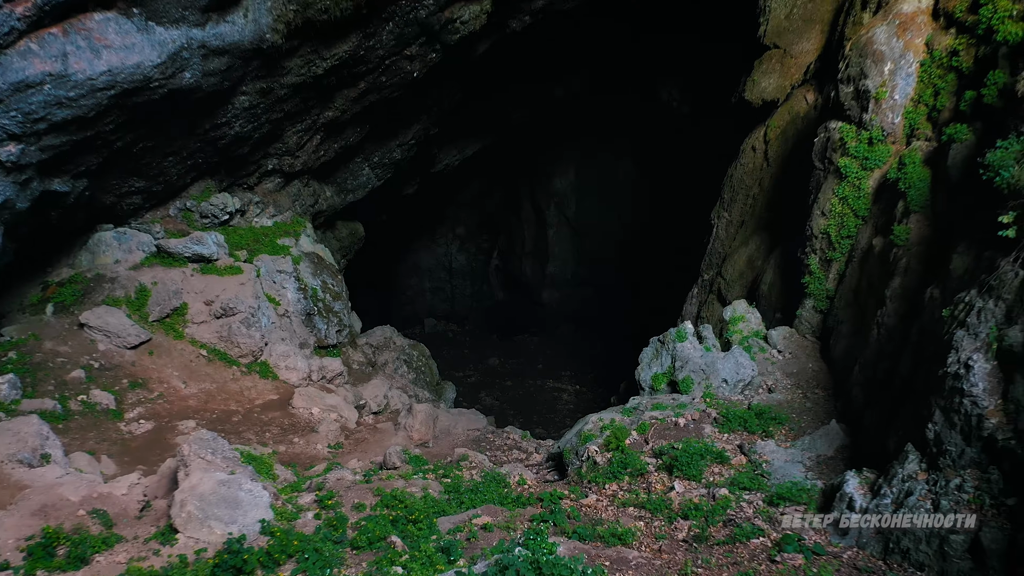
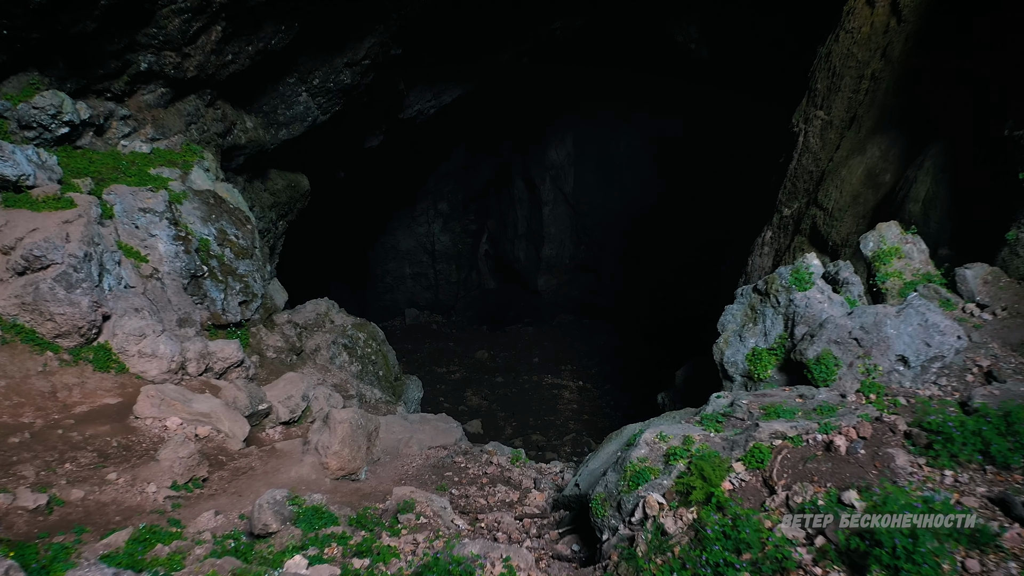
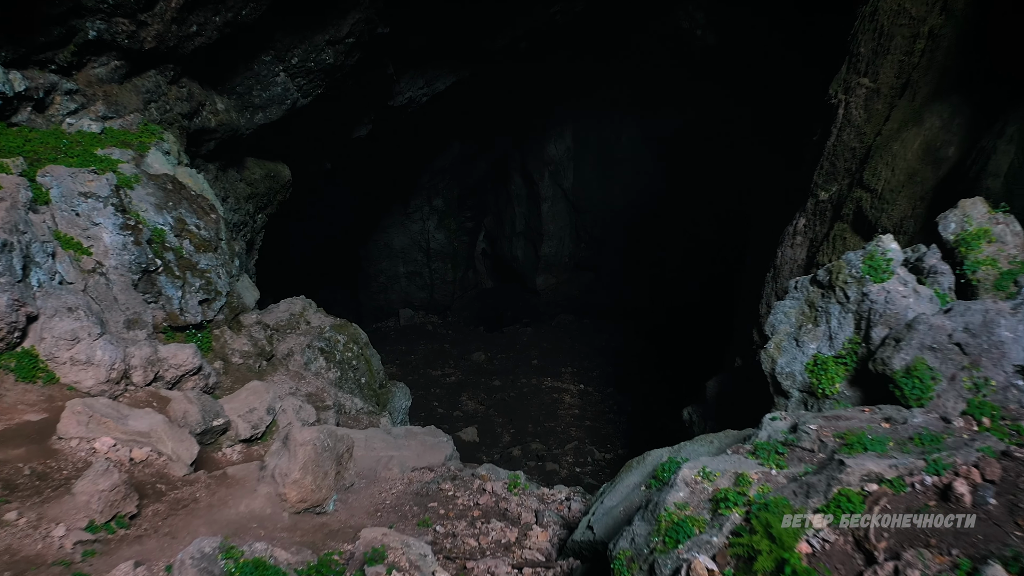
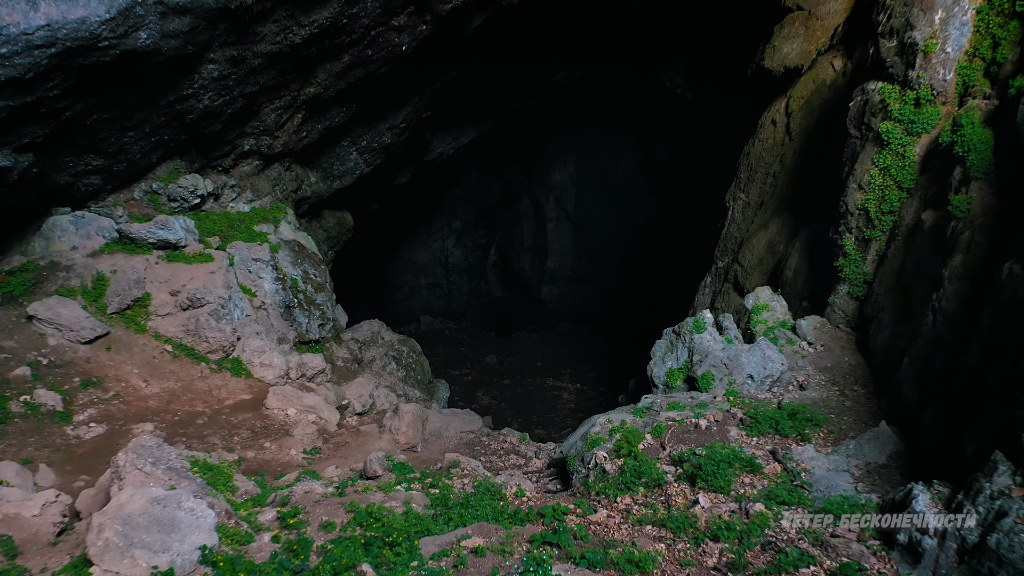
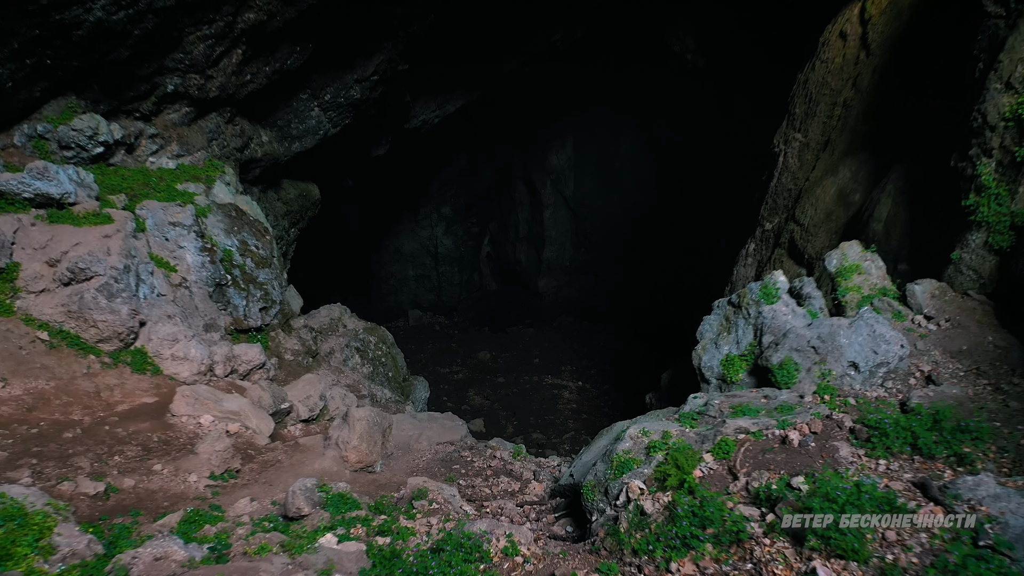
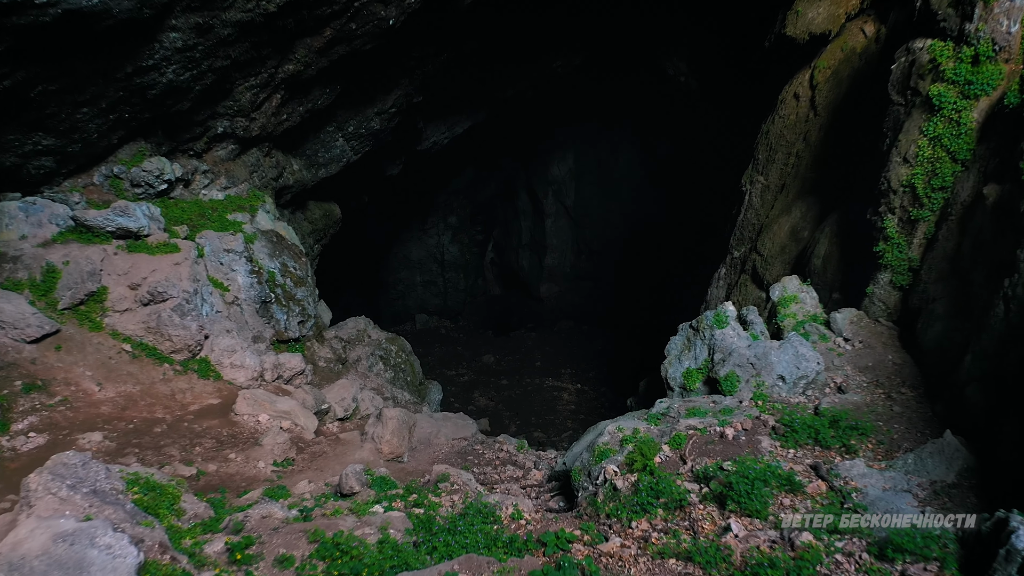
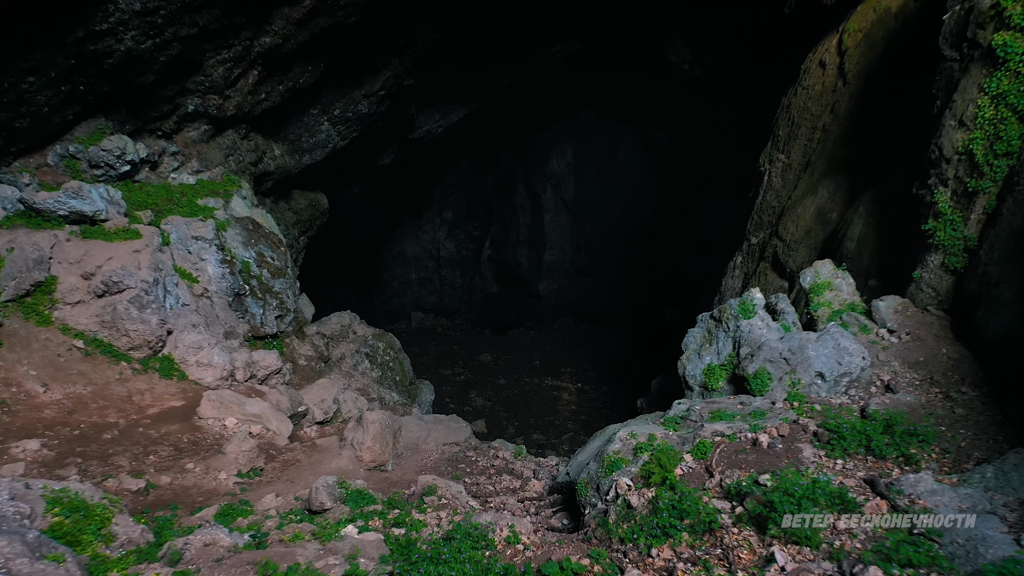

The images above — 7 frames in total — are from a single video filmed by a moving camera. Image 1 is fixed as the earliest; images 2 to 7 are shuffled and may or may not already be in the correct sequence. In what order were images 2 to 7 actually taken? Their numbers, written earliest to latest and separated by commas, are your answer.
4, 6, 7, 5, 2, 3
